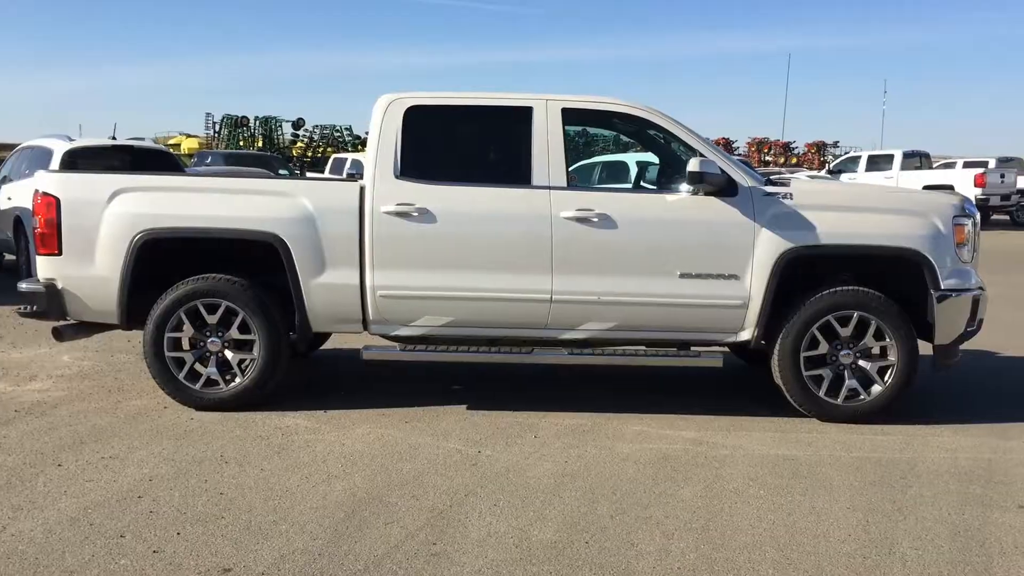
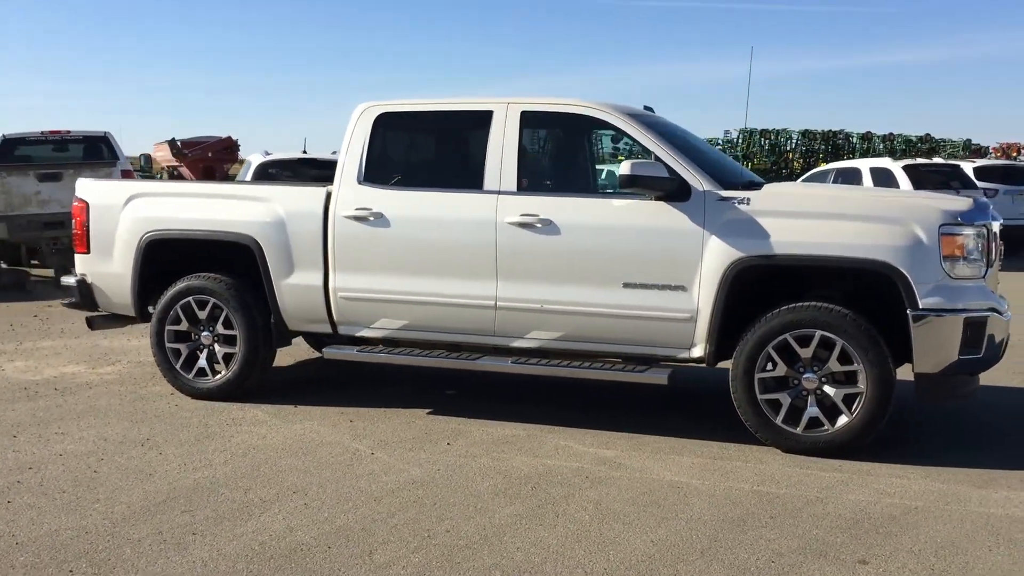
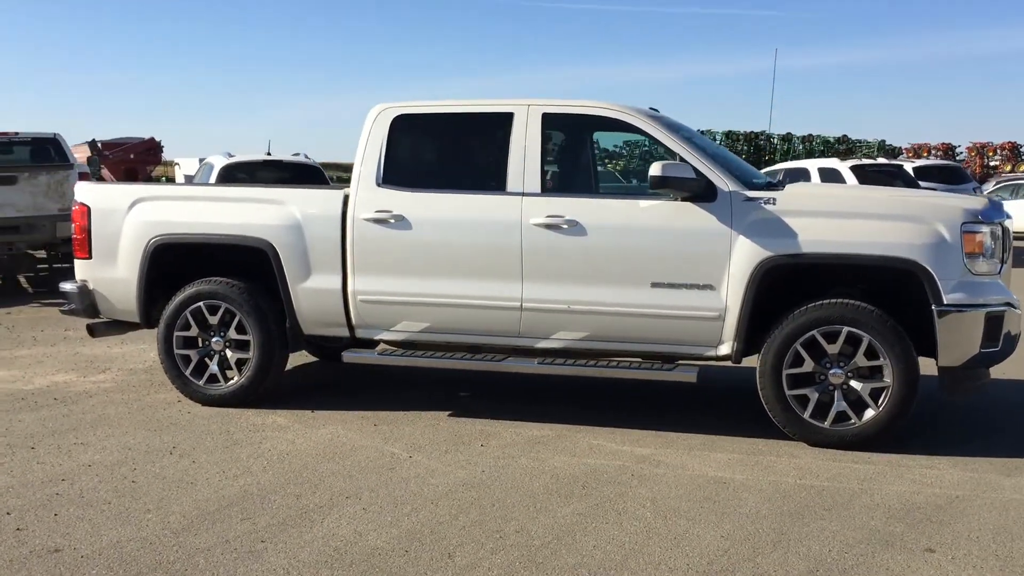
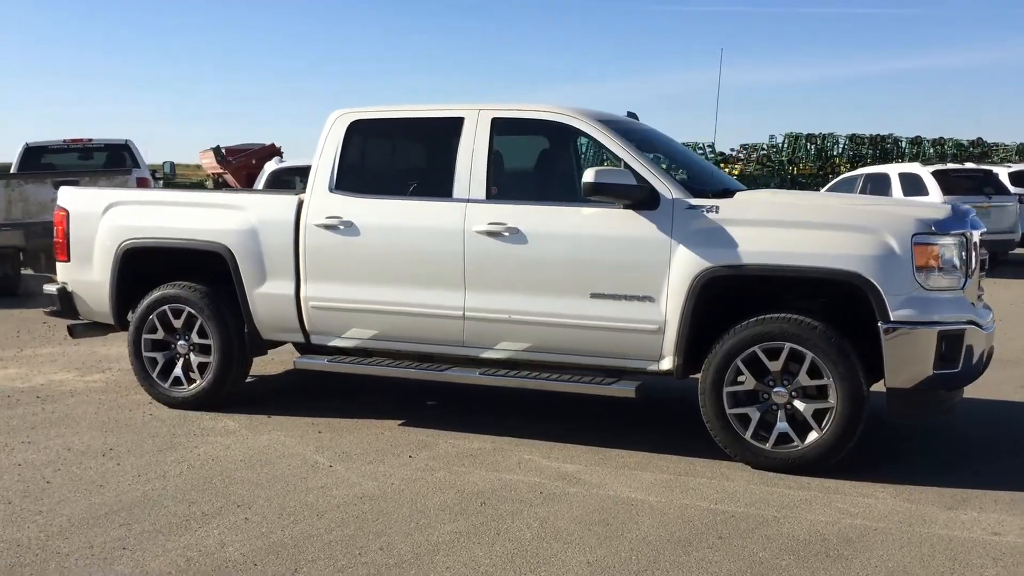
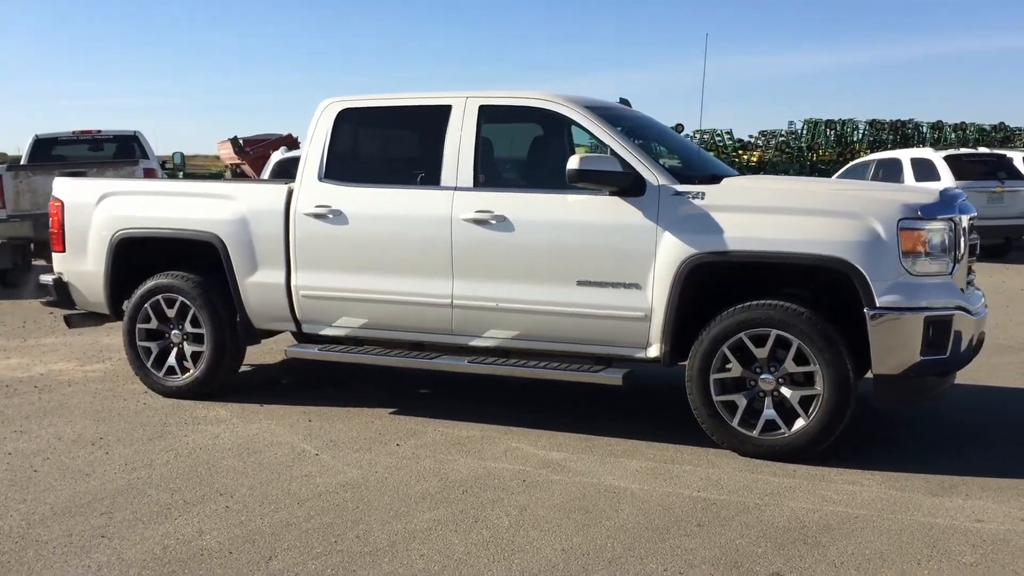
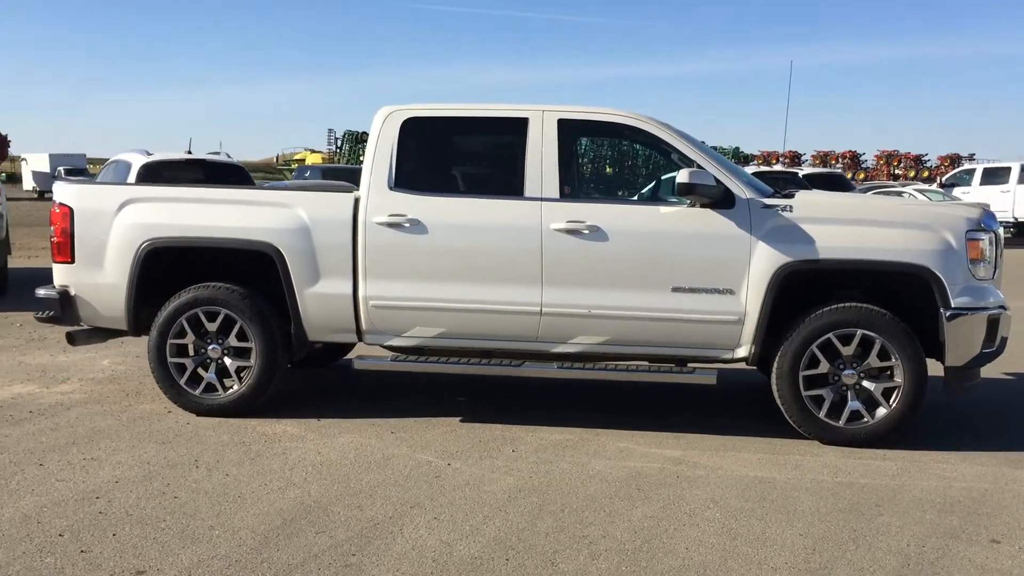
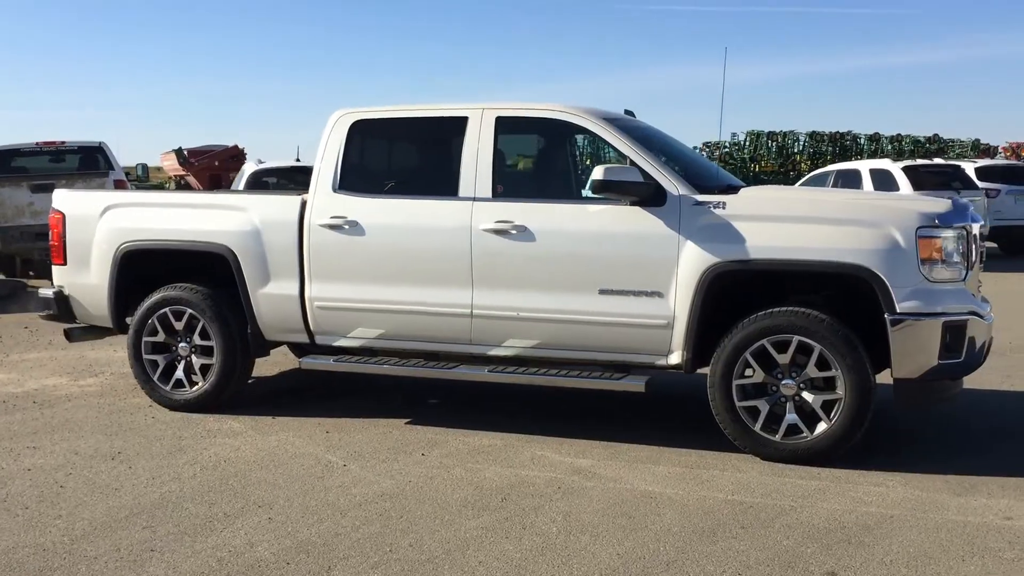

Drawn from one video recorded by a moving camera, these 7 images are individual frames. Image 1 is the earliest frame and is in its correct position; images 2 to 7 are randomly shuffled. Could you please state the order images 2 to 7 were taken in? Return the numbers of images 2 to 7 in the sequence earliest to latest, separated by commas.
6, 3, 2, 7, 4, 5
